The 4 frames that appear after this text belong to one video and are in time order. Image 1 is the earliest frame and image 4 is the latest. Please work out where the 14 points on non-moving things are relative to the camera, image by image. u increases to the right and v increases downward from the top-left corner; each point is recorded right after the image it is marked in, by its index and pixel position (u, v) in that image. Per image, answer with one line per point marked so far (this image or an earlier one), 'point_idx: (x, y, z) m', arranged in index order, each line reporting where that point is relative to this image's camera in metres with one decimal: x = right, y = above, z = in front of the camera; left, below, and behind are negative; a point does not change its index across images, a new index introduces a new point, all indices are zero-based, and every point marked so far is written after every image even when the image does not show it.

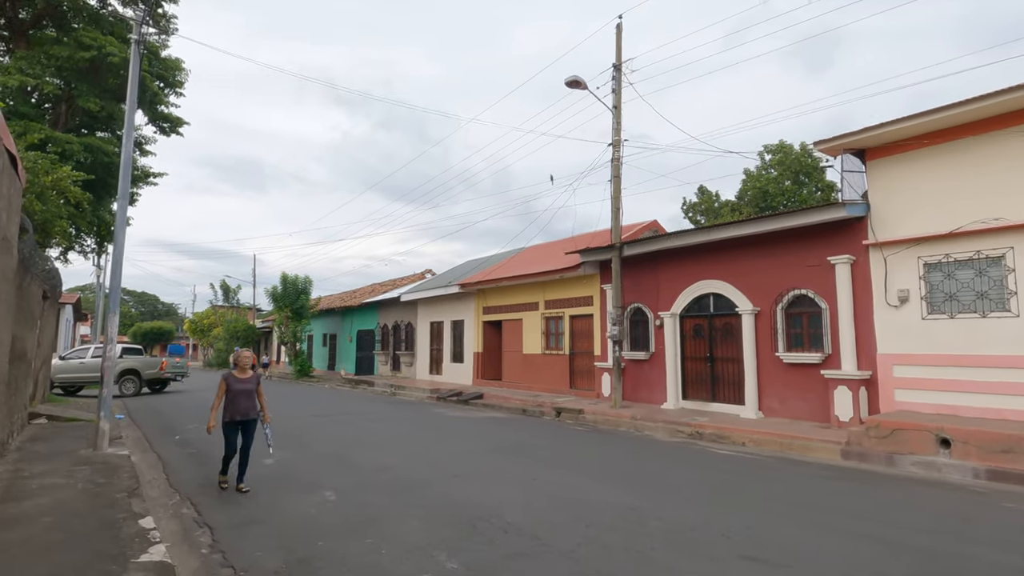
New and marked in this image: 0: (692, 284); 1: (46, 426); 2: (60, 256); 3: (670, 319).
0: (+4.6, +0.1, +13.8) m
1: (-10.2, -3.0, +11.7) m
2: (-15.7, +1.1, +18.6) m
3: (+4.2, -0.8, +14.1) m
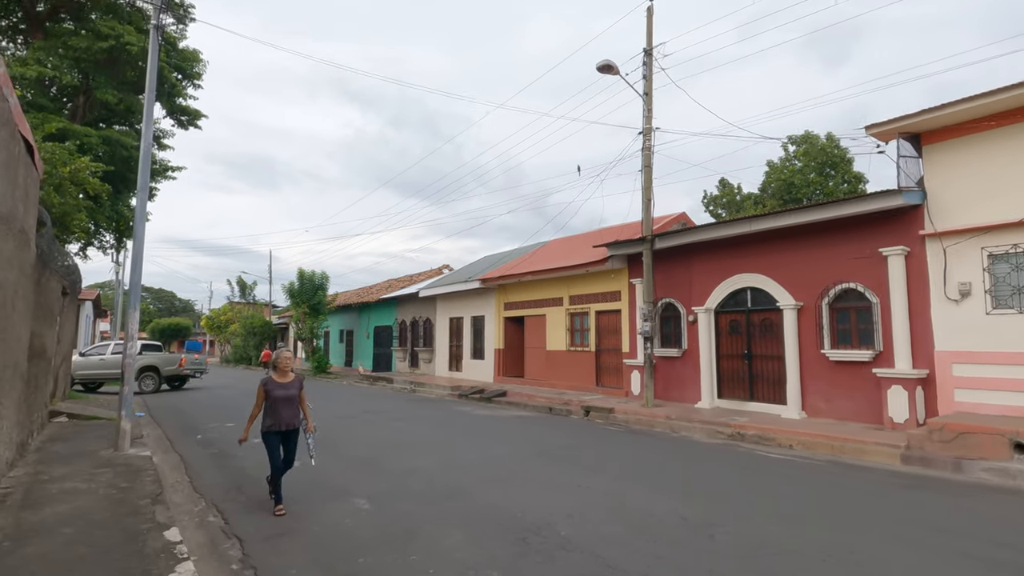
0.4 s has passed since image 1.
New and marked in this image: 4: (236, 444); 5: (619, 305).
0: (+5.3, +0.3, +13.2) m
1: (-9.6, -2.9, +11.5) m
2: (-14.9, +1.3, +18.5) m
3: (+4.9, -0.7, +13.5) m
4: (-5.2, -2.9, +10.1) m
5: (+3.2, -0.5, +16.1) m
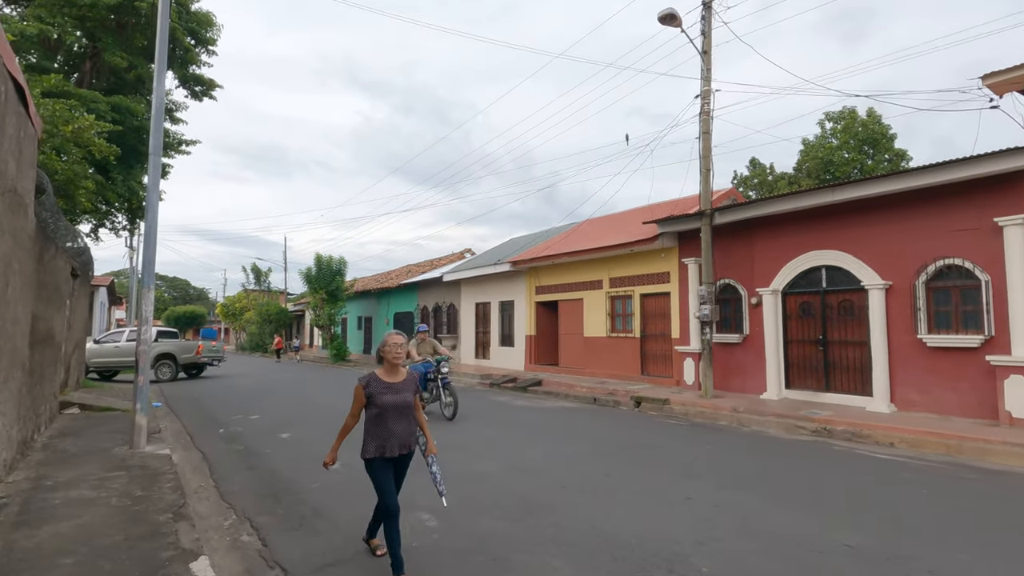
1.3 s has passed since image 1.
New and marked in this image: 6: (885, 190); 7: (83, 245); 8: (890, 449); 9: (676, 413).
0: (+6.4, +0.7, +11.9) m
1: (-8.5, -2.5, +10.5) m
2: (-13.8, +1.8, +17.5) m
3: (+5.9, -0.2, +12.2) m
4: (-4.2, -2.6, +9.0) m
5: (+4.3, 0.0, +14.8) m
6: (+7.1, +1.9, +10.2) m
7: (-10.8, +1.1, +13.6) m
8: (+6.0, -2.6, +8.5) m
9: (+3.7, -2.8, +12.1) m
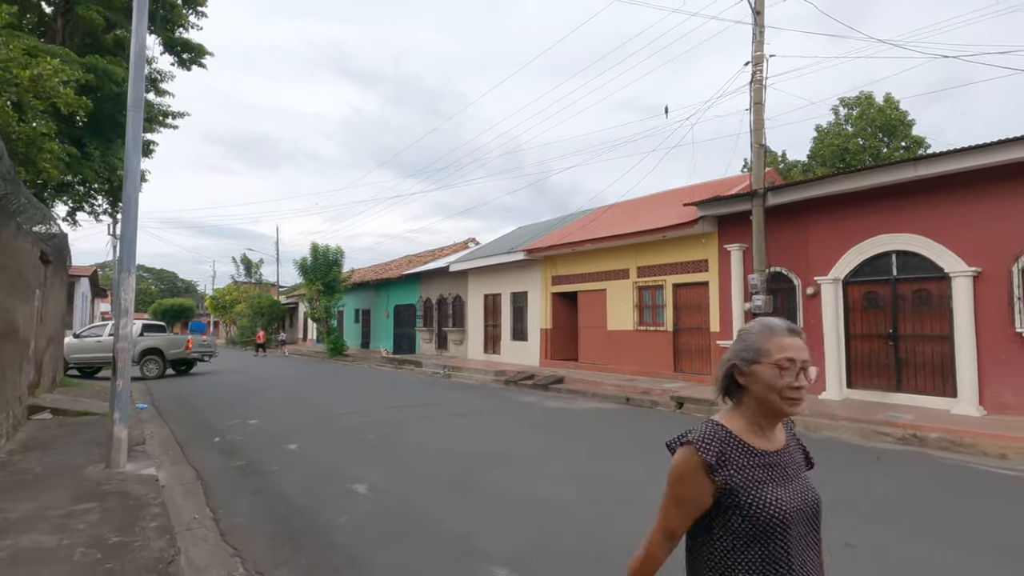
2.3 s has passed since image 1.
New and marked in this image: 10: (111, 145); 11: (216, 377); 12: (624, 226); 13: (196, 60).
0: (+7.0, +1.0, +10.7) m
1: (-7.9, -2.3, +9.1) m
2: (-13.2, +2.1, +15.9) m
3: (+6.6, 0.0, +11.0) m
4: (-3.5, -2.4, +7.7) m
5: (+4.9, +0.3, +13.6) m
6: (+7.7, +2.1, +8.9) m
7: (-10.2, +1.4, +12.0) m
8: (+6.7, -2.4, +7.3) m
9: (+4.3, -2.6, +10.9) m
10: (-9.4, +3.4, +12.6) m
11: (-10.5, -3.2, +18.9) m
12: (+3.3, +1.8, +15.7) m
13: (-8.4, +6.0, +14.2) m
